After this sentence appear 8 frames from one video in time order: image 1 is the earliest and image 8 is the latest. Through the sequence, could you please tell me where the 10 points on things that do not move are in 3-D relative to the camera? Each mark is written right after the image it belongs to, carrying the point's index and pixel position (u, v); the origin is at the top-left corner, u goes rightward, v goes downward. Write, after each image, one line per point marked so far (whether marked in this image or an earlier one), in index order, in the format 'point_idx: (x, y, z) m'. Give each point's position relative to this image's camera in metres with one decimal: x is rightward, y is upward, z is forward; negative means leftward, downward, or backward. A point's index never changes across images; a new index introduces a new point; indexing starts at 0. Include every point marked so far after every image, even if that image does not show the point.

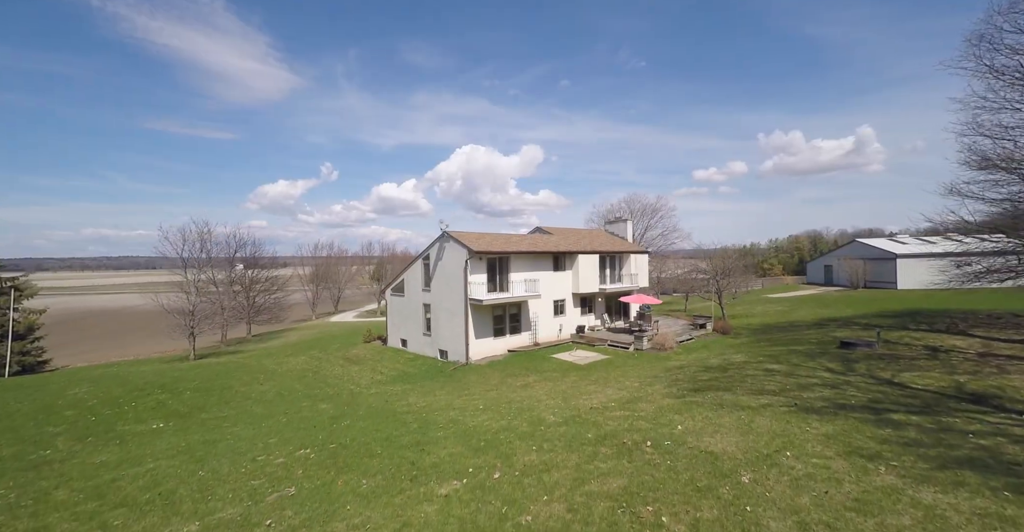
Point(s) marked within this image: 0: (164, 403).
0: (-11.4, -4.5, +15.0) m
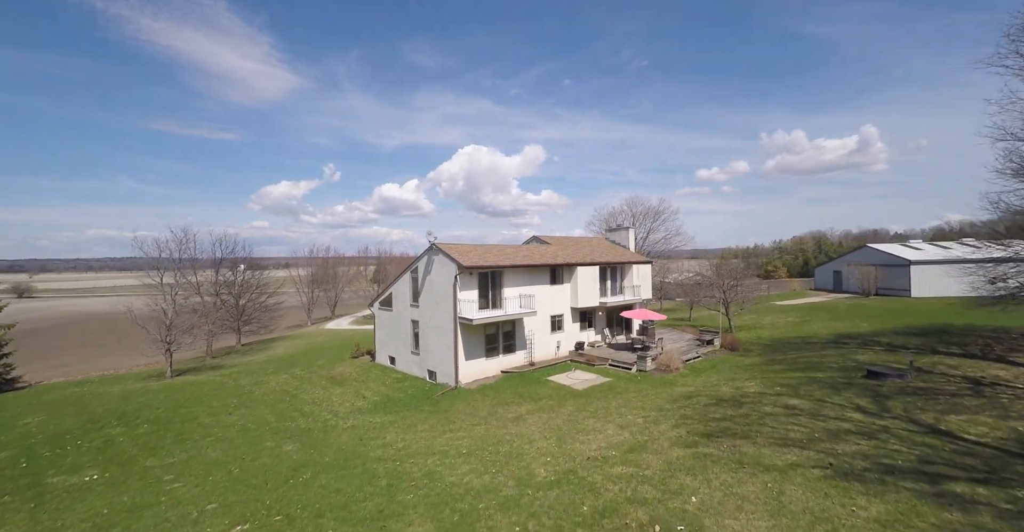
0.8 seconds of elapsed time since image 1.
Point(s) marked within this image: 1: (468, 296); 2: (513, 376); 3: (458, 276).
0: (-11.7, -5.1, +13.5) m
1: (-1.9, -1.3, +19.8) m
2: (+0.1, -4.8, +19.9) m
3: (-2.3, -0.5, +19.6) m
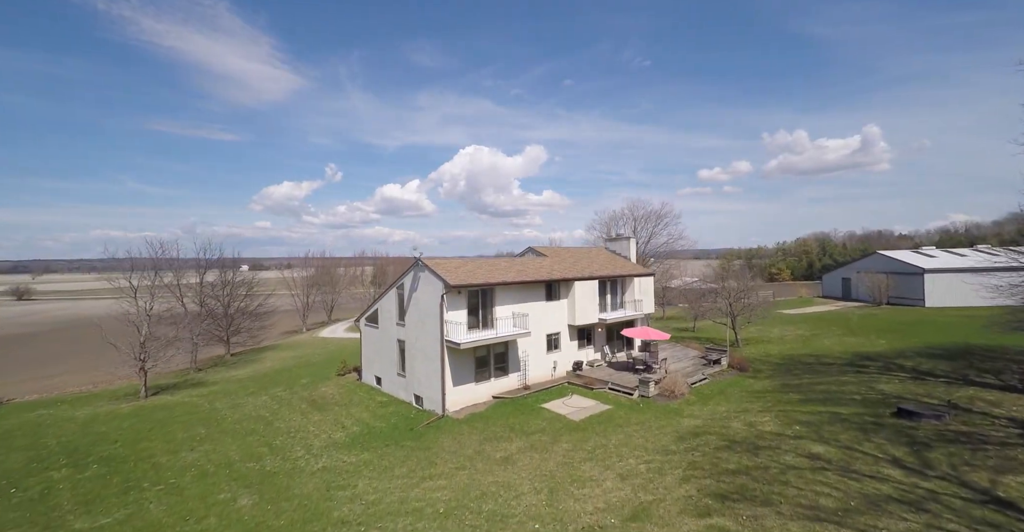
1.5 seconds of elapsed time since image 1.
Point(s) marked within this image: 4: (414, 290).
0: (-12.0, -5.9, +12.0) m
1: (-2.2, -2.0, +18.4) m
2: (-0.3, -5.5, +18.4) m
3: (-2.6, -1.2, +18.1) m
4: (-4.2, -1.0, +19.8) m
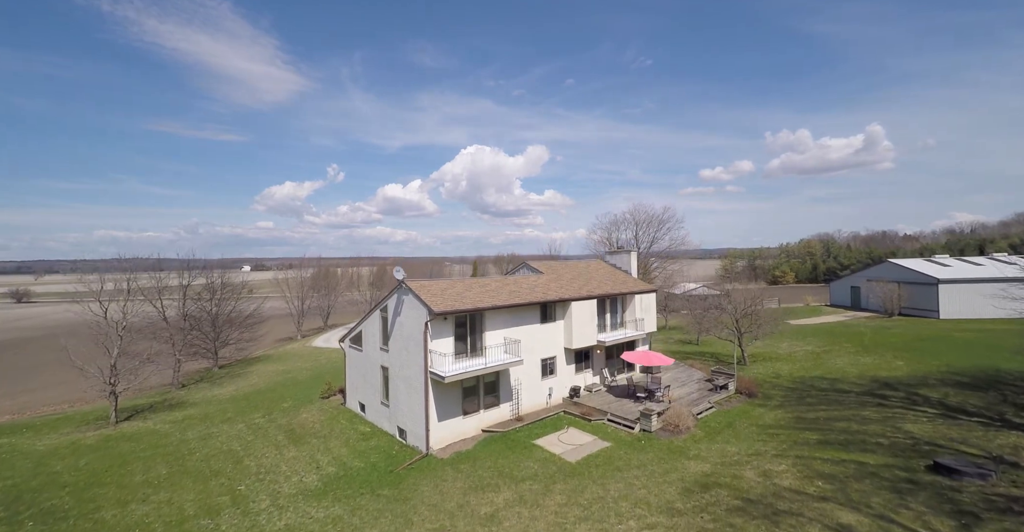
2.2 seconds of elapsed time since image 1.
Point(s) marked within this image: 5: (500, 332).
0: (-12.4, -6.7, +10.6) m
1: (-2.6, -2.9, +16.9) m
2: (-0.6, -6.3, +16.9) m
3: (-3.0, -2.0, +16.6) m
4: (-4.6, -1.9, +18.3) m
5: (-0.5, -2.7, +18.6) m
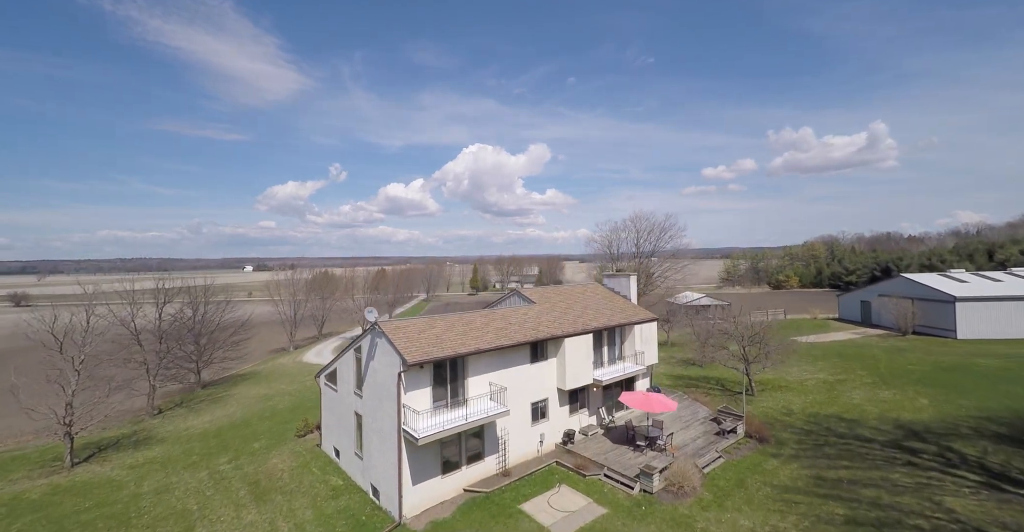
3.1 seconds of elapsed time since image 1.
0: (-13.0, -8.2, +8.8) m
1: (-3.1, -4.3, +15.1) m
2: (-1.1, -7.7, +15.1) m
3: (-3.5, -3.4, +14.8) m
4: (-5.1, -3.3, +16.5) m
5: (-1.0, -4.1, +16.7) m
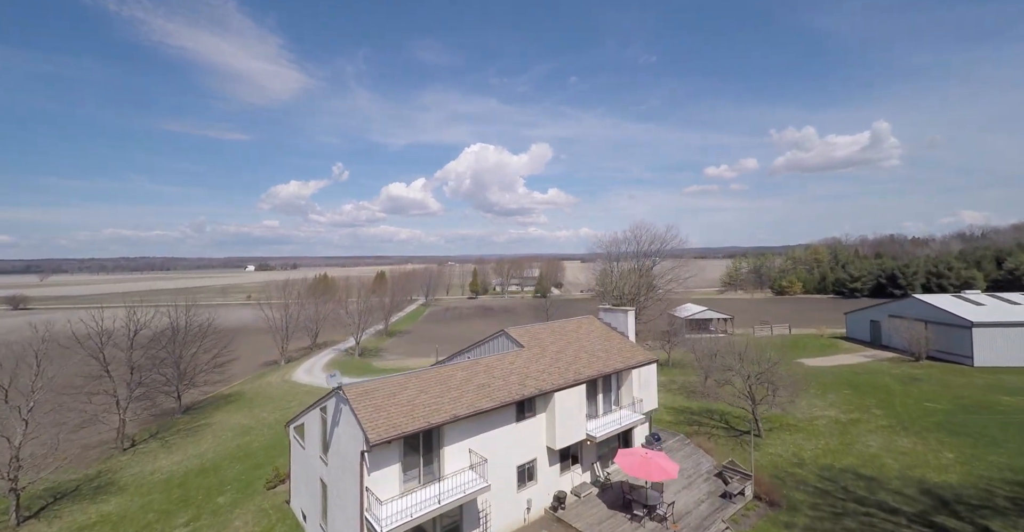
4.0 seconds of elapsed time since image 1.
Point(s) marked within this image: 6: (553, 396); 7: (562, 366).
0: (-13.6, -9.9, +7.1) m
1: (-3.7, -6.1, +13.3) m
2: (-1.8, -9.5, +13.3) m
3: (-4.1, -5.2, +13.0) m
4: (-5.7, -5.1, +14.7) m
5: (-1.6, -5.8, +14.9) m
6: (+1.5, -4.8, +17.2) m
7: (+2.1, -4.1, +19.0) m
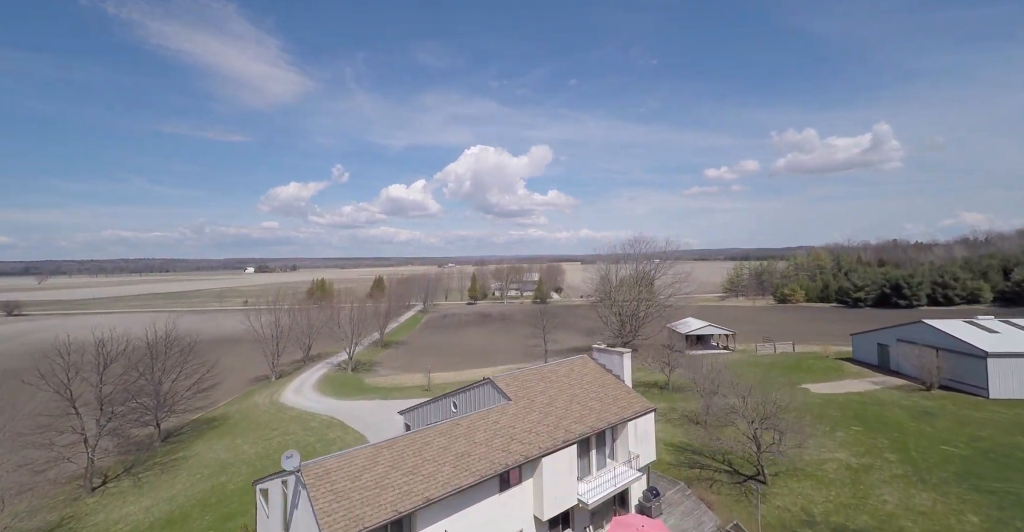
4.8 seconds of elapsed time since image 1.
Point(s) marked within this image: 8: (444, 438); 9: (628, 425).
0: (-14.2, -11.7, +5.5) m
1: (-4.3, -7.9, +11.7) m
2: (-2.3, -11.3, +11.7) m
3: (-4.7, -7.0, +11.4) m
4: (-6.3, -6.8, +13.1) m
5: (-2.2, -7.6, +13.4) m
6: (+1.0, -6.7, +15.6) m
7: (+1.5, -5.9, +17.4) m
8: (-2.3, -5.6, +15.3) m
9: (+4.9, -6.5, +18.8) m
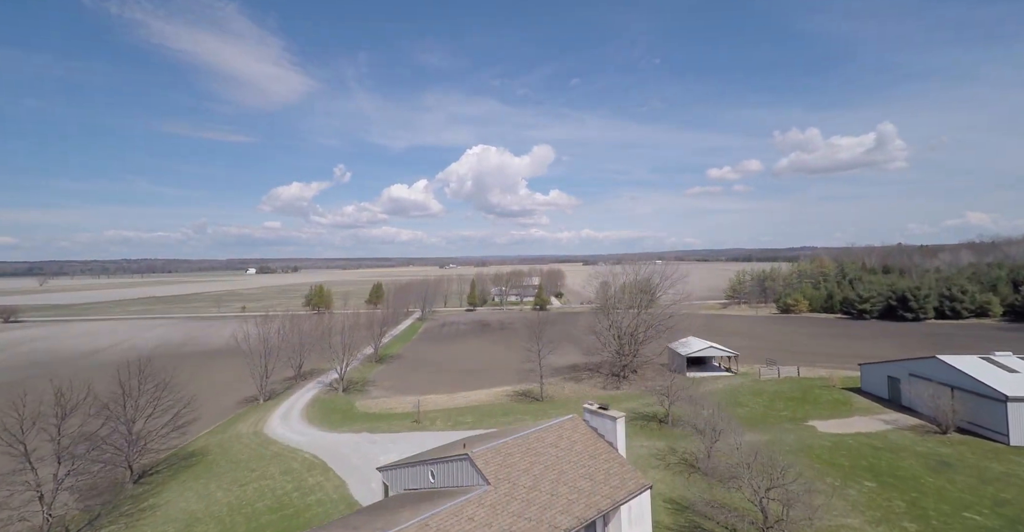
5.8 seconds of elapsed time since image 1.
0: (-15.0, -14.2, +3.6) m
1: (-5.1, -10.4, +9.8) m
2: (-3.1, -13.8, +9.8) m
3: (-5.5, -9.5, +9.5) m
4: (-7.1, -9.4, +11.2) m
5: (-3.0, -10.1, +11.4) m
6: (+0.2, -9.2, +13.7) m
7: (+0.7, -8.4, +15.5) m
8: (-3.1, -8.1, +13.3) m
9: (+4.1, -9.0, +16.9) m
